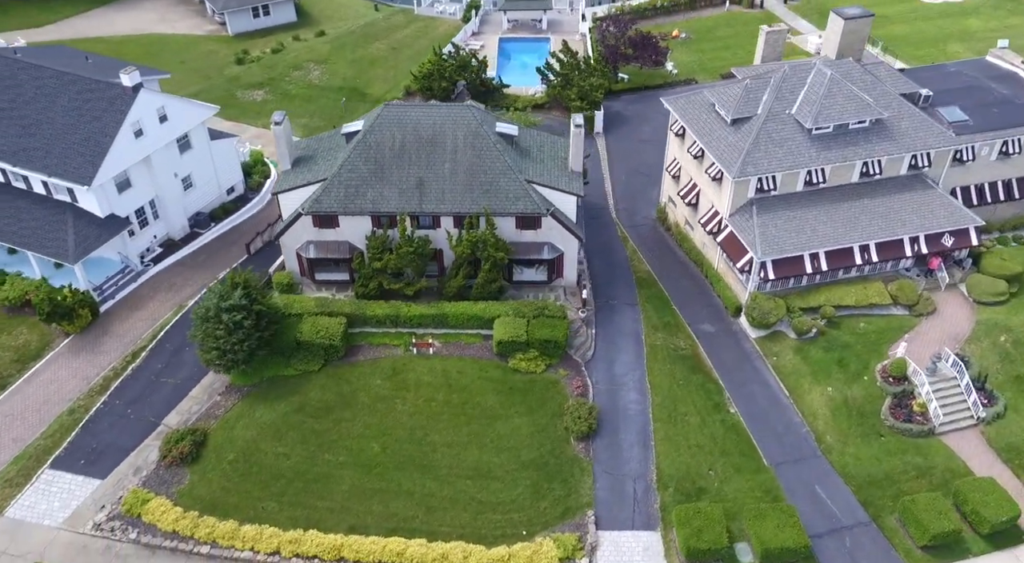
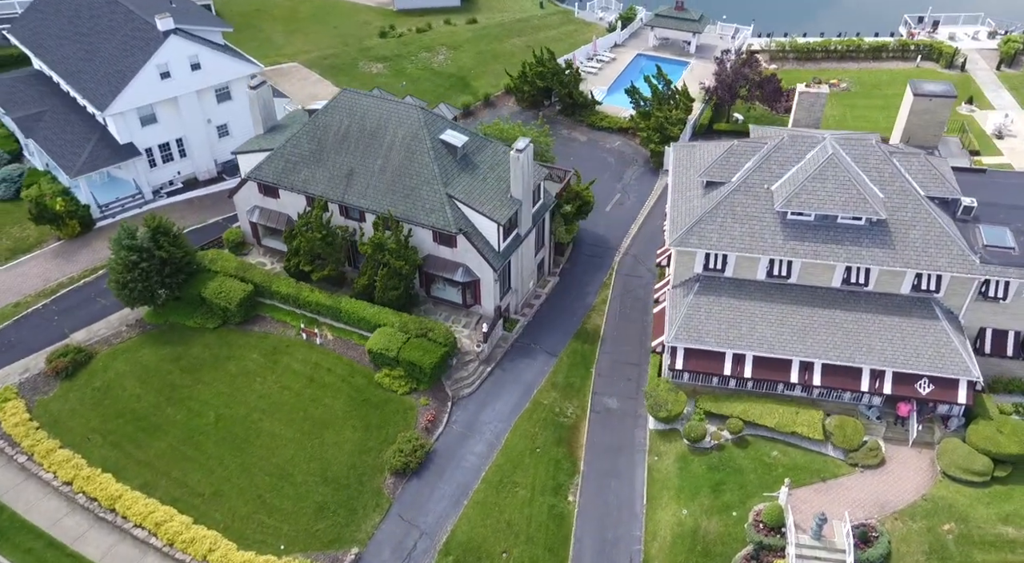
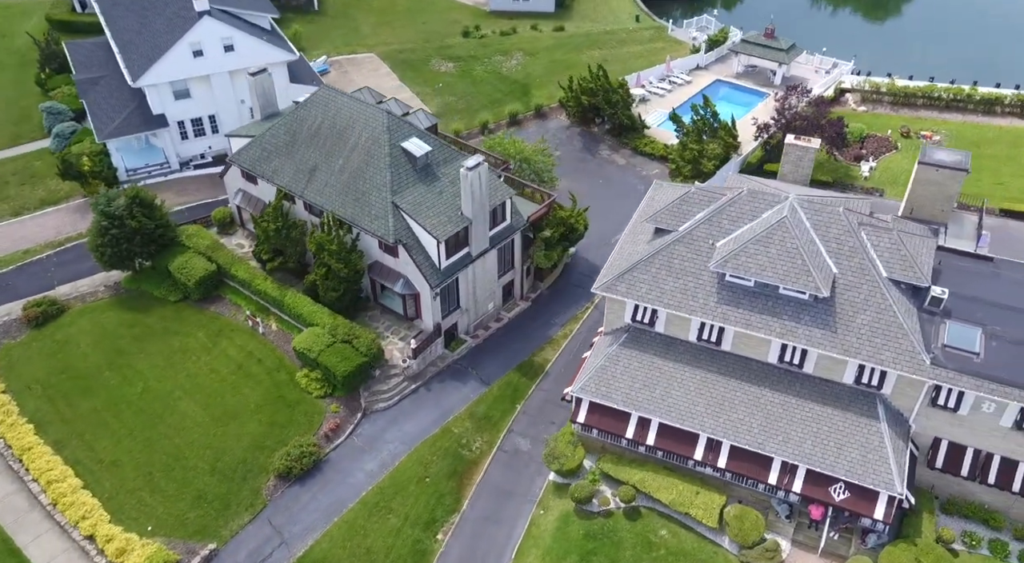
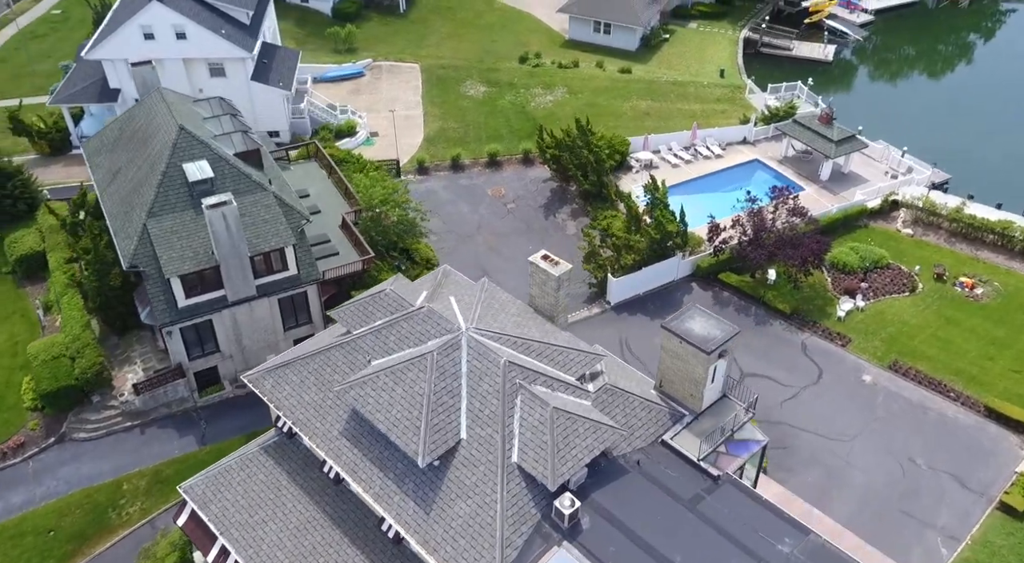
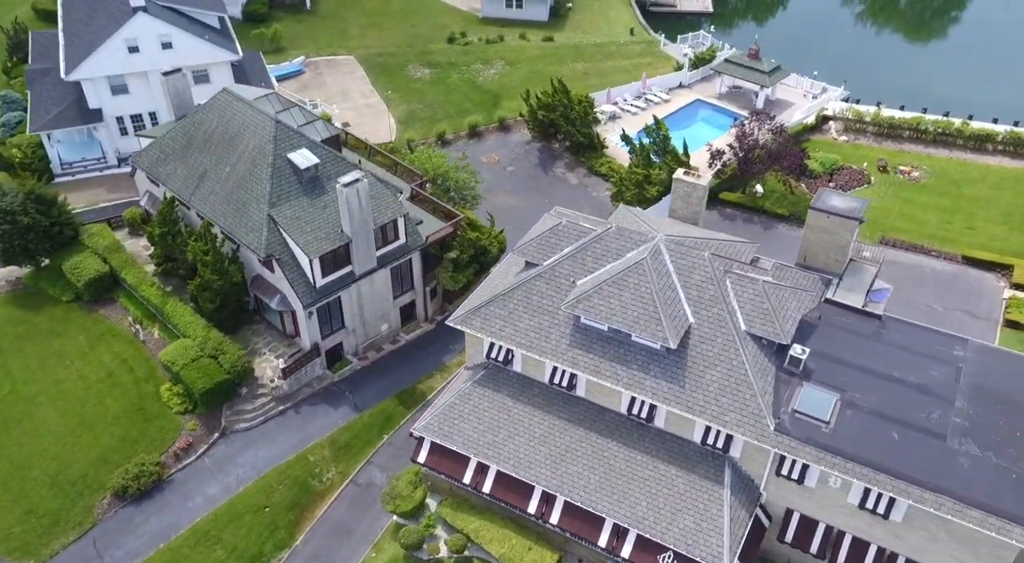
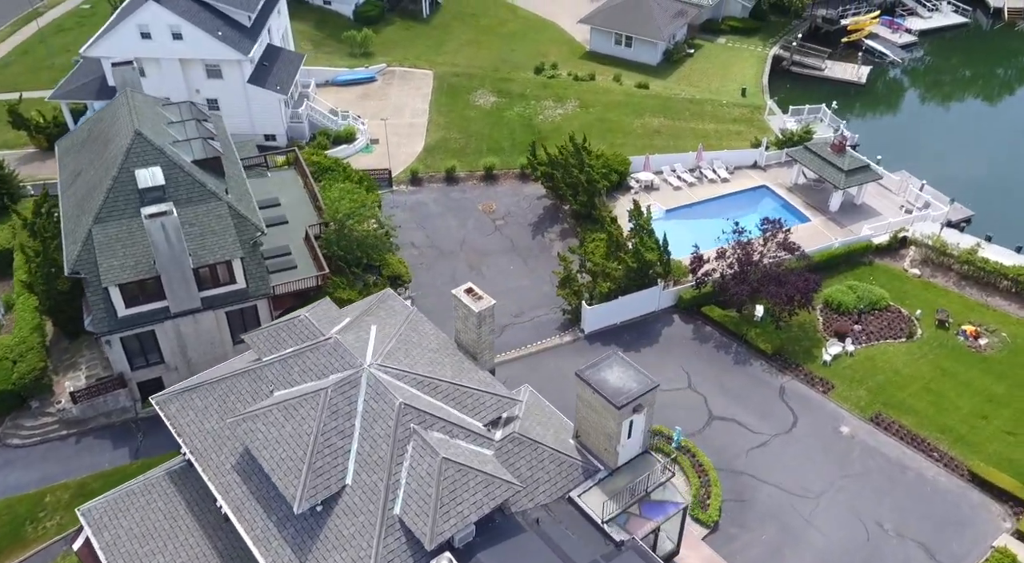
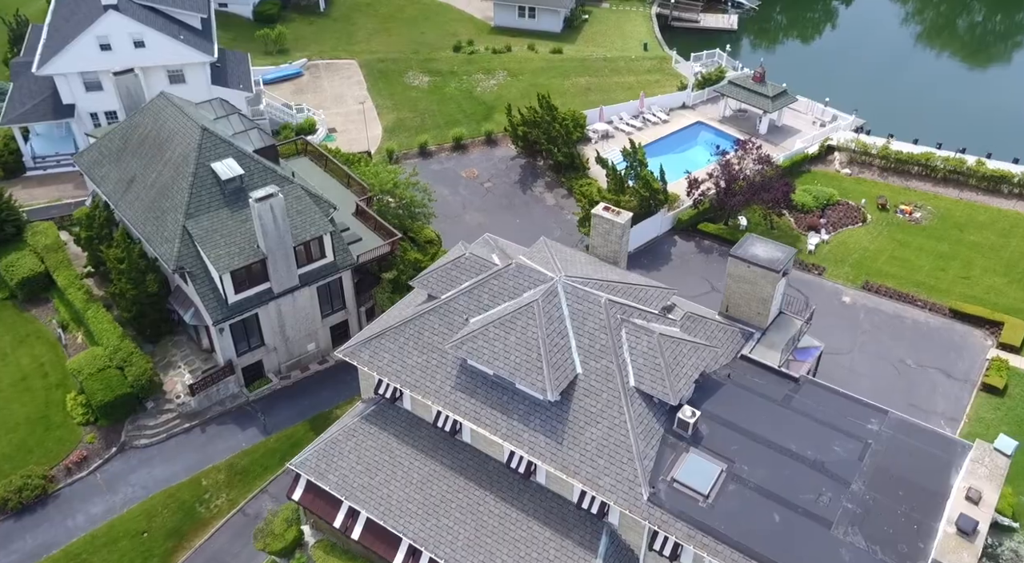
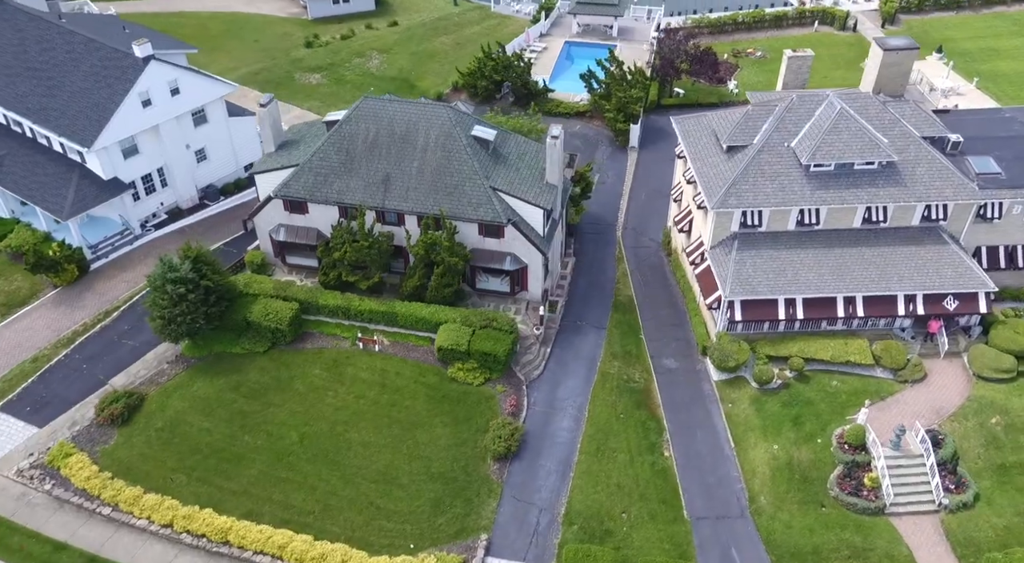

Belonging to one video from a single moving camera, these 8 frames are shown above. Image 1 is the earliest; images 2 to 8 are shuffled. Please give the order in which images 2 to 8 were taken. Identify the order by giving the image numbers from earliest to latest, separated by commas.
8, 2, 3, 5, 7, 4, 6
